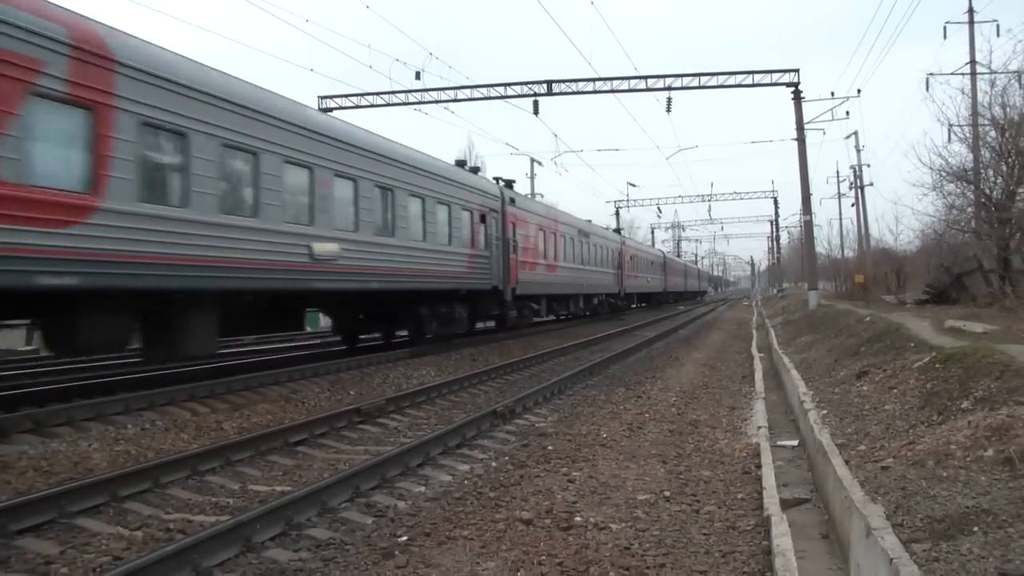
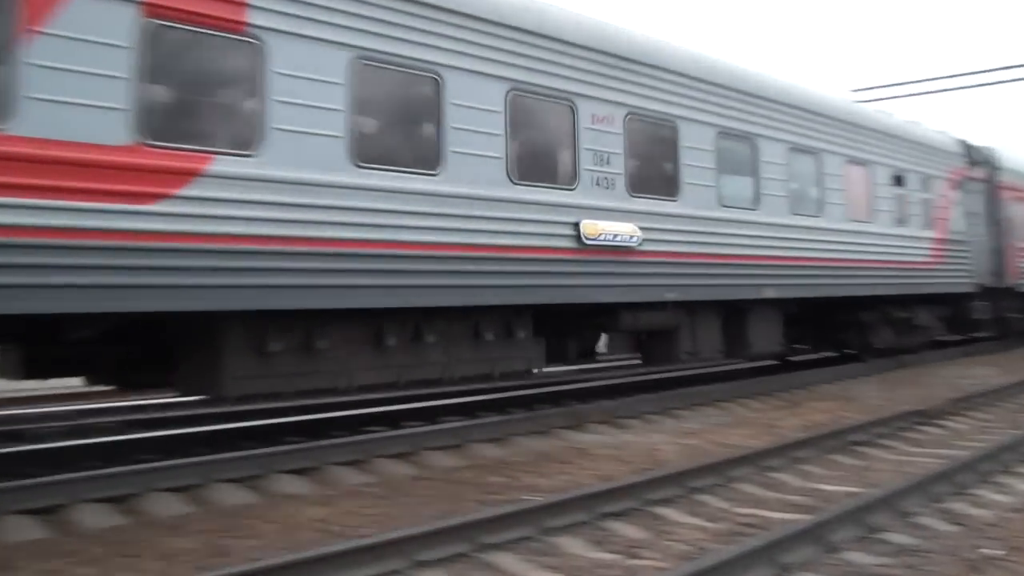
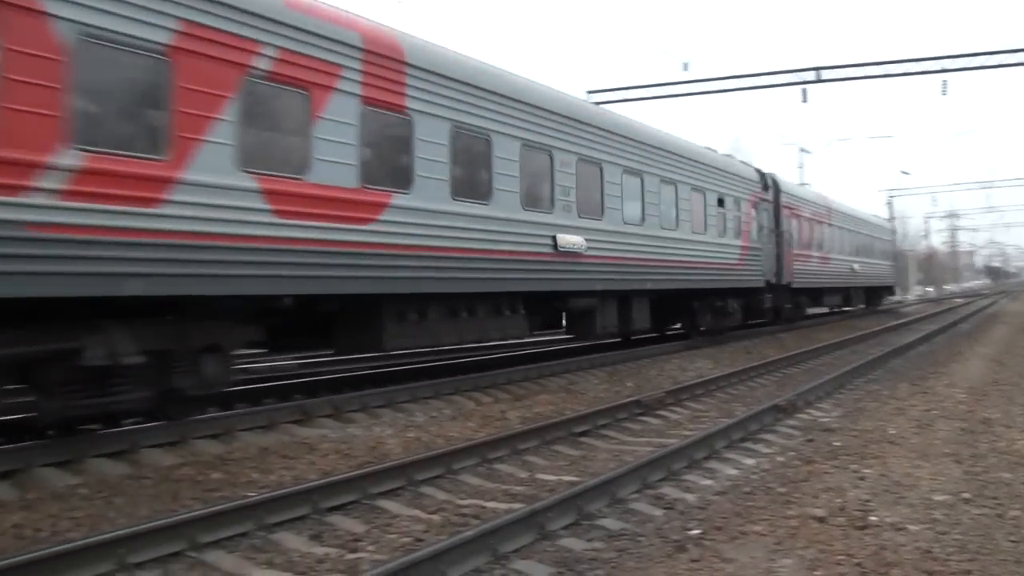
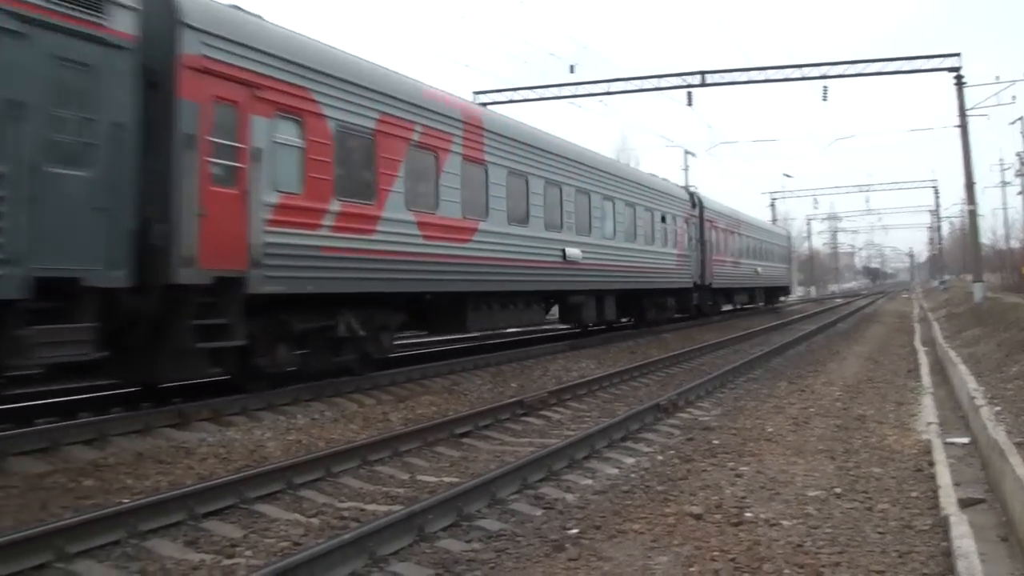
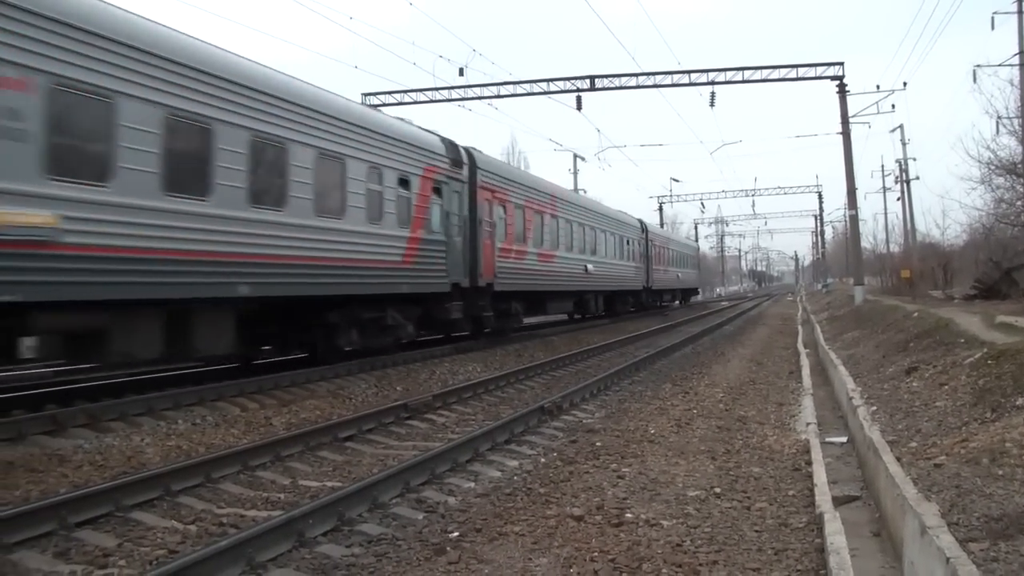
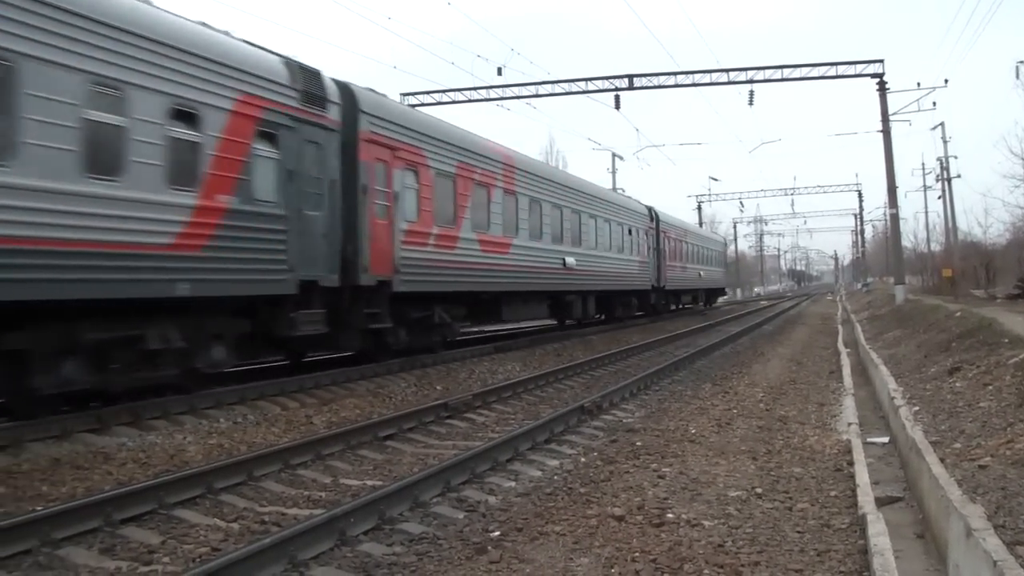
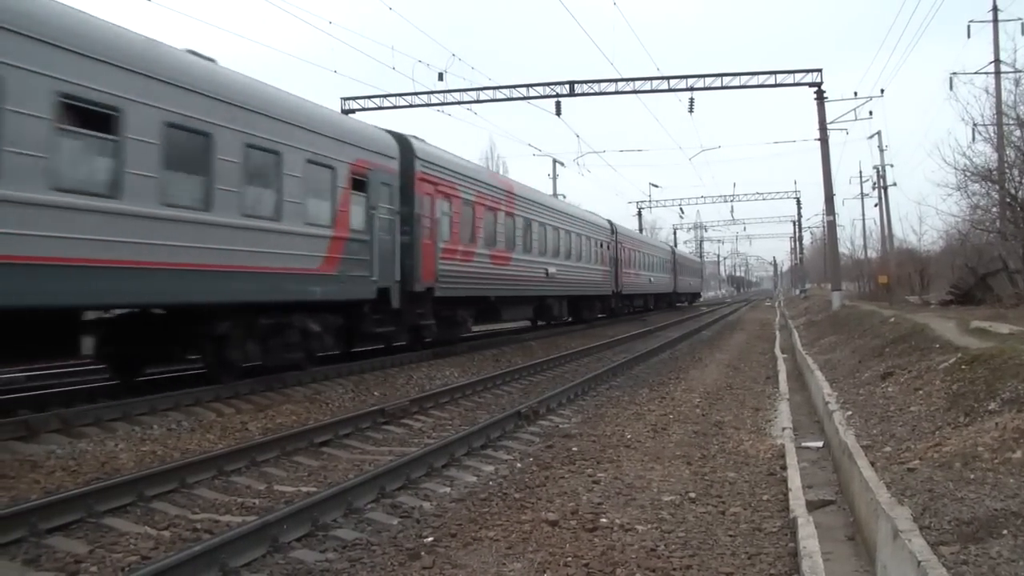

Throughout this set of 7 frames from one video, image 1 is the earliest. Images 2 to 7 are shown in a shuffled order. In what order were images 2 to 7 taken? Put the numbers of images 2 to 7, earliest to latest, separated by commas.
7, 5, 6, 4, 3, 2
